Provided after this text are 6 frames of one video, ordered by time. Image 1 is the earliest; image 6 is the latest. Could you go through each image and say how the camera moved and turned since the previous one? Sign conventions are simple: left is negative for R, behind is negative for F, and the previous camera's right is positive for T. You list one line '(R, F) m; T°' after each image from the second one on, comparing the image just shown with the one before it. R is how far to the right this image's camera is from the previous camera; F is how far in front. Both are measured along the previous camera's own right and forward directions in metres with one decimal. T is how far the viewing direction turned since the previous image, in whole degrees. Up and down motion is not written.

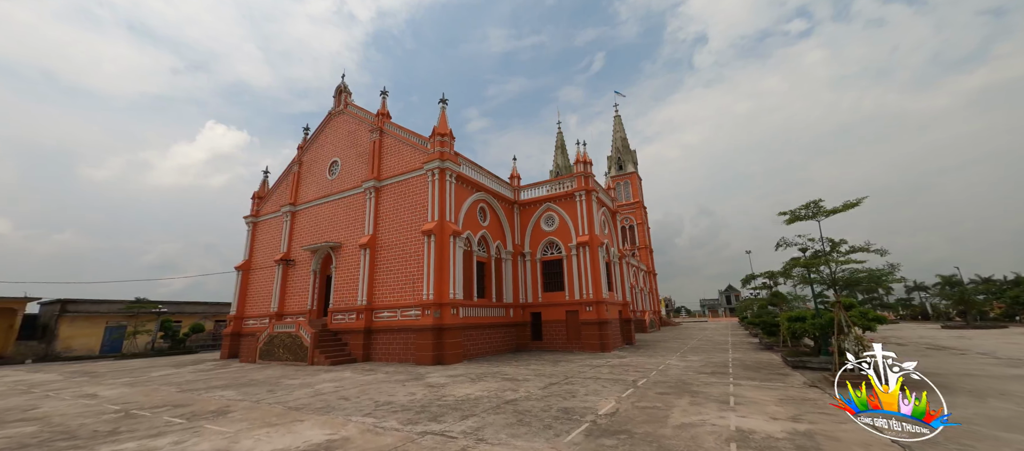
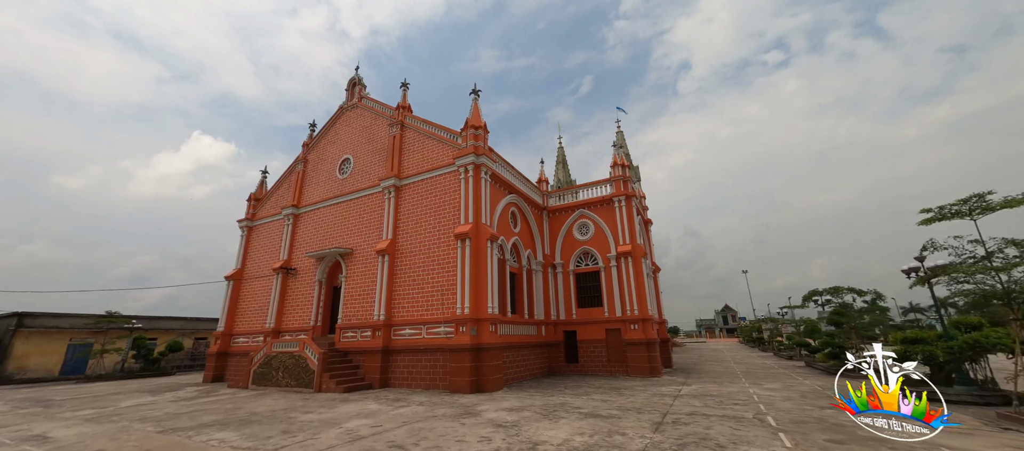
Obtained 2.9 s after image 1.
(-1.7, +1.8) m; +2°
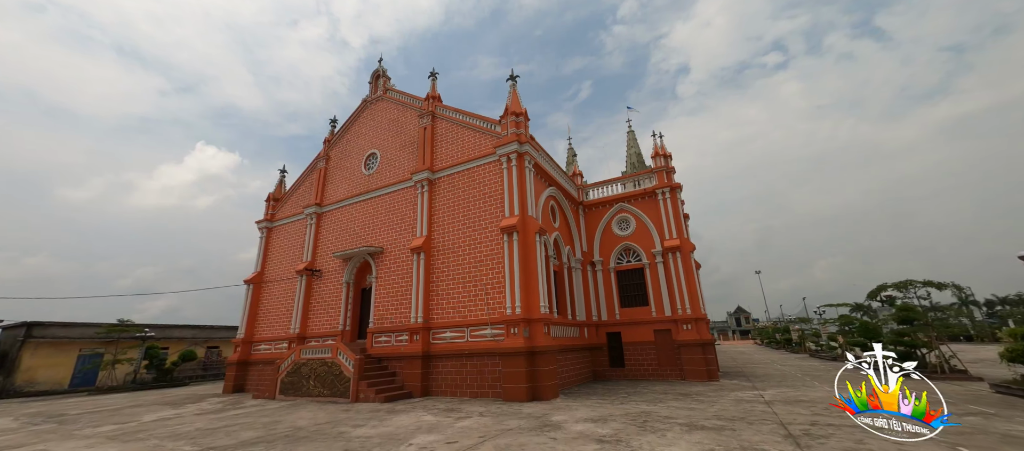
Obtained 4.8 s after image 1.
(-1.3, +0.9) m; 0°
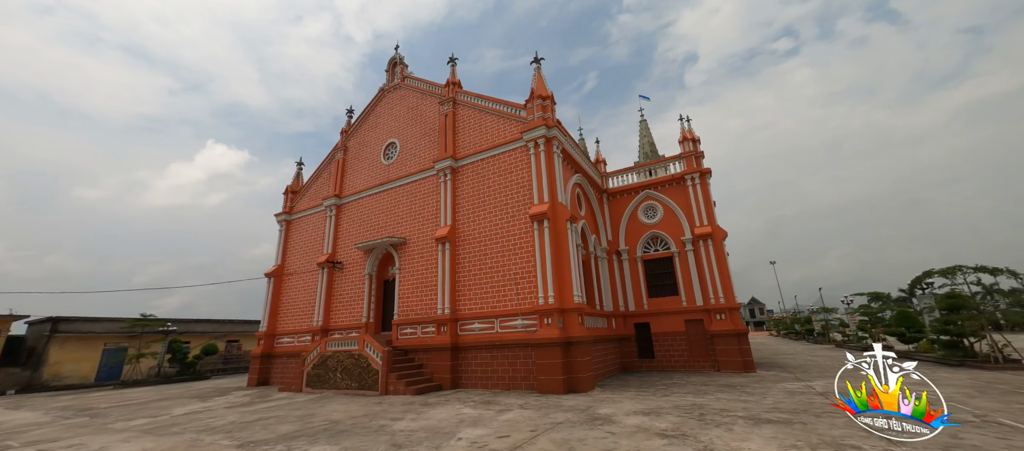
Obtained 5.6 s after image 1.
(-0.6, +0.3) m; -1°
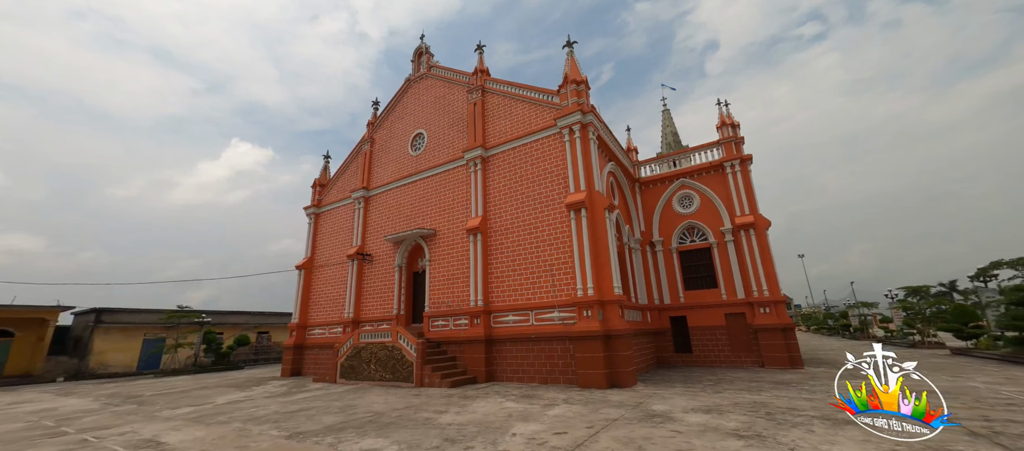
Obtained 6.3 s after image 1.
(-0.5, +0.3) m; -2°
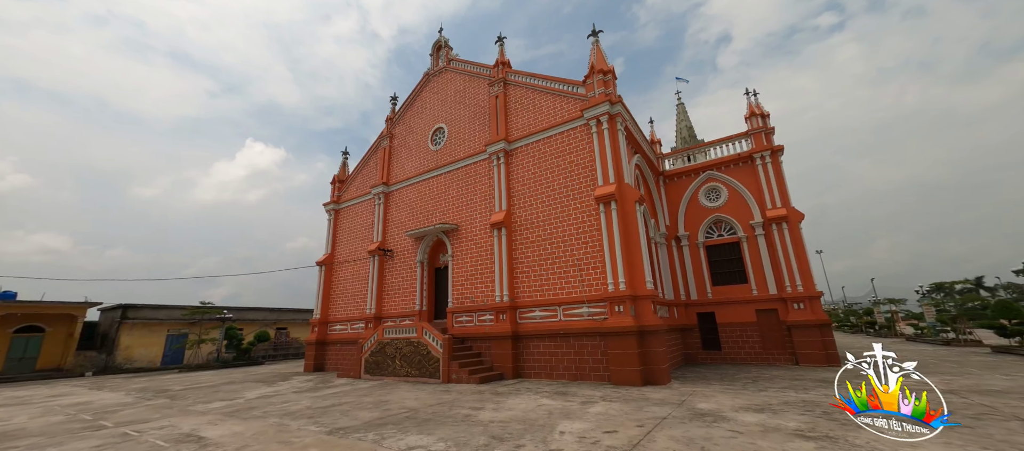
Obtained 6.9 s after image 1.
(-0.4, +0.2) m; -1°
